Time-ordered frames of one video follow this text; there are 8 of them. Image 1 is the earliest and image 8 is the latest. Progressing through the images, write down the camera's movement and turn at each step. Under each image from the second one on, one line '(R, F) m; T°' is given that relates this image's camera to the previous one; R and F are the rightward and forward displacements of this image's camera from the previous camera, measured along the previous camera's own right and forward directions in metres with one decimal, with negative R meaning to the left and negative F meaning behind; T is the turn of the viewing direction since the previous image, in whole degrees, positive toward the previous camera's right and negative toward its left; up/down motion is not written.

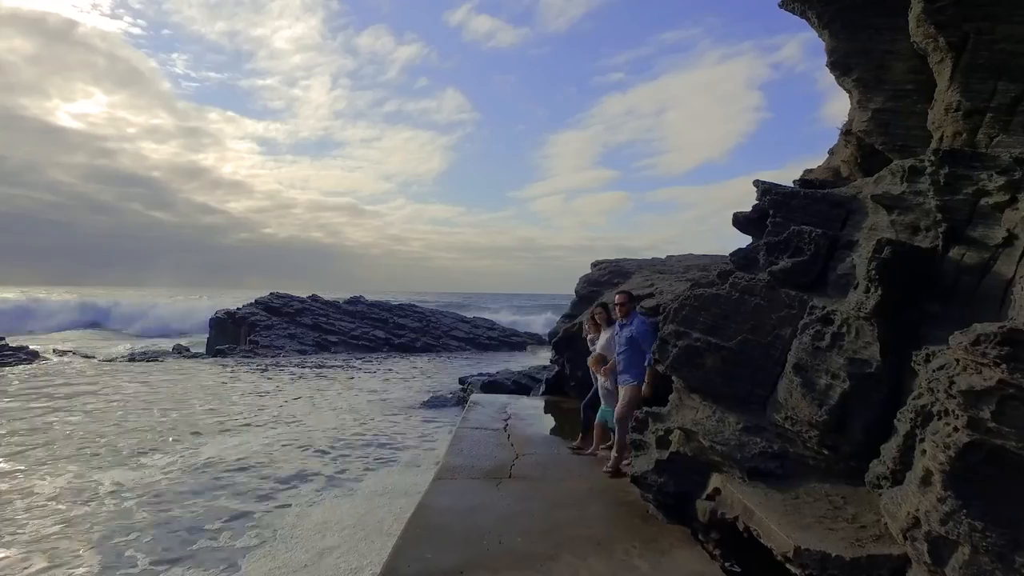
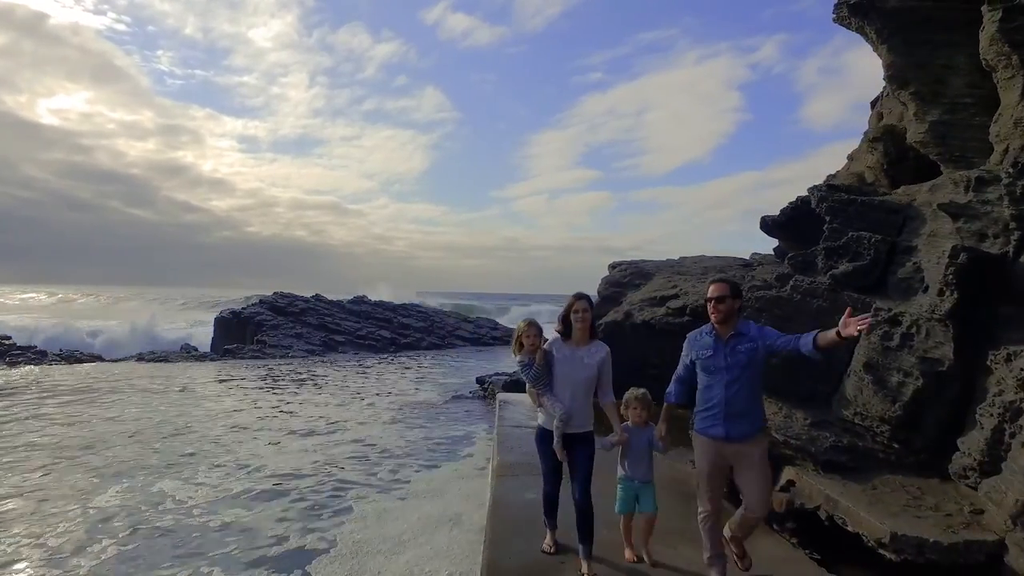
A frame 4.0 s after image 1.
(-0.6, -0.2) m; +1°
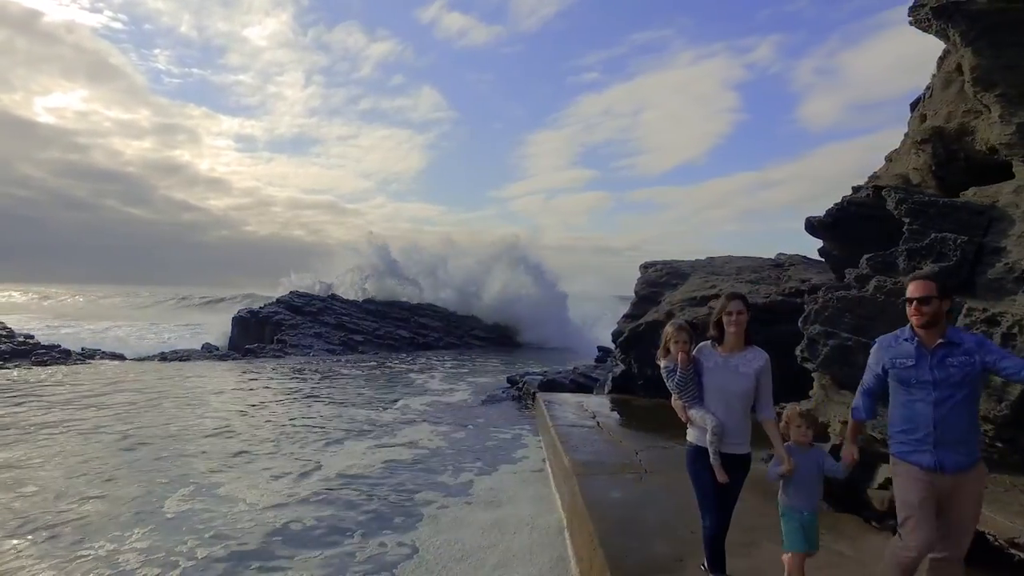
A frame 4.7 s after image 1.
(-0.7, 0.0) m; 0°
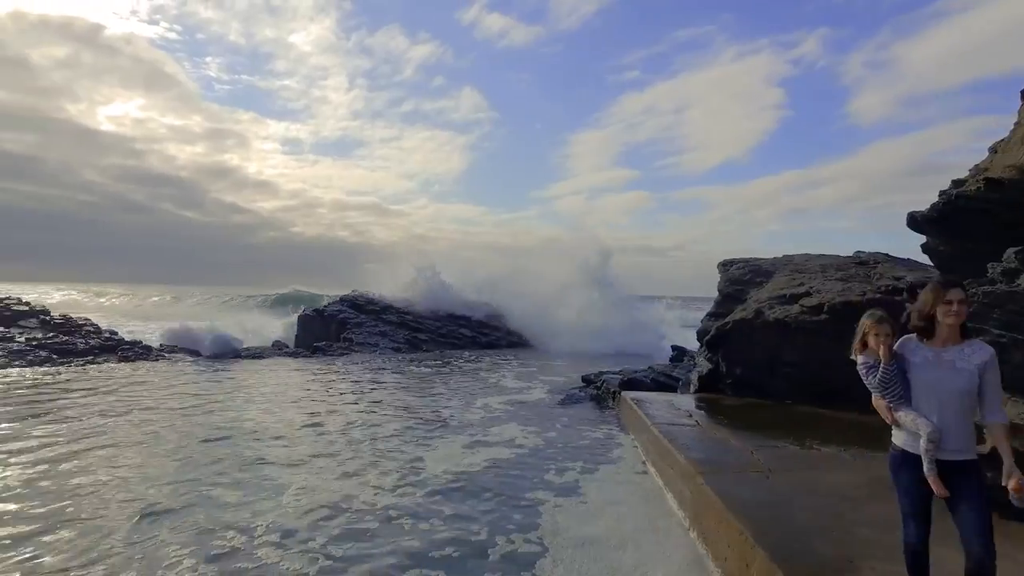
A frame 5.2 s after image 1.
(-0.7, 0.0) m; -4°
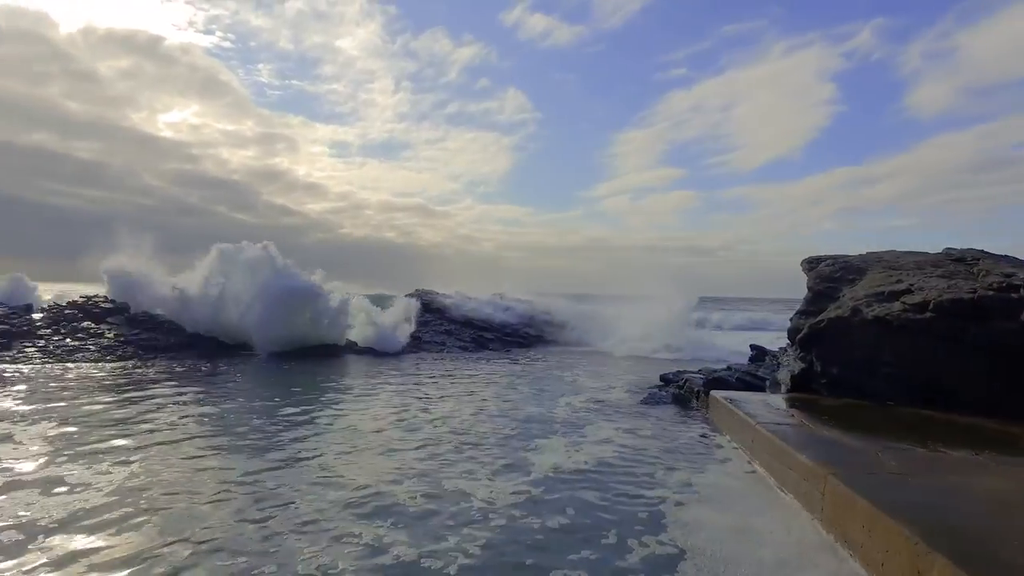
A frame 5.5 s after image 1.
(-0.6, 0.0) m; -4°
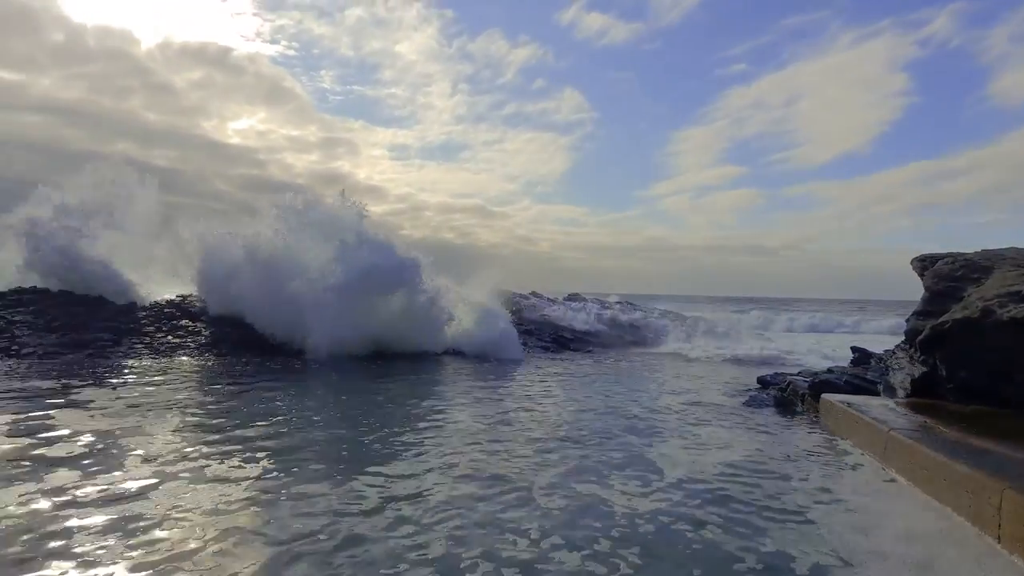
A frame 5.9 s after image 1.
(-0.7, +0.1) m; -5°
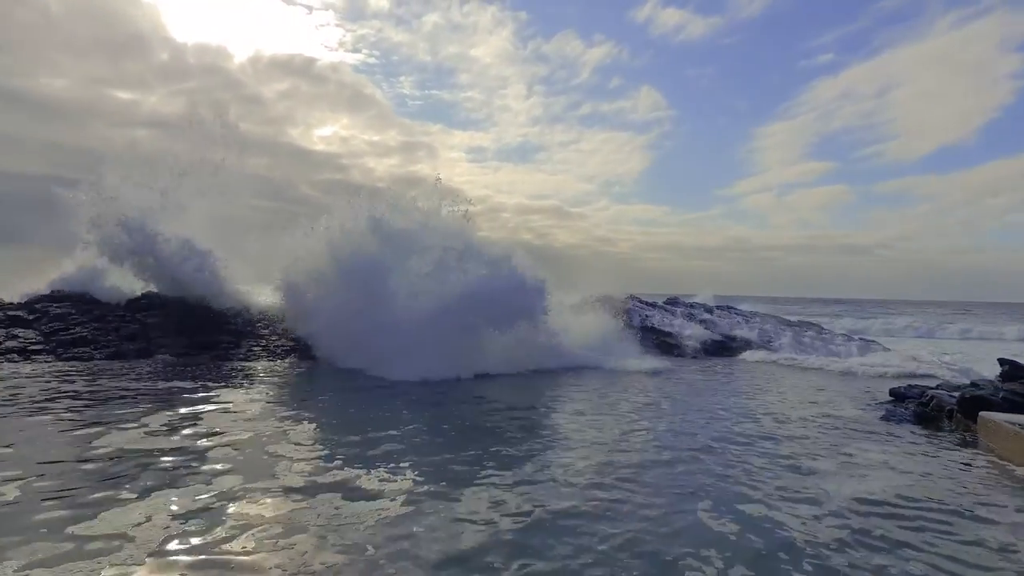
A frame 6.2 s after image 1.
(-0.7, +0.1) m; -7°
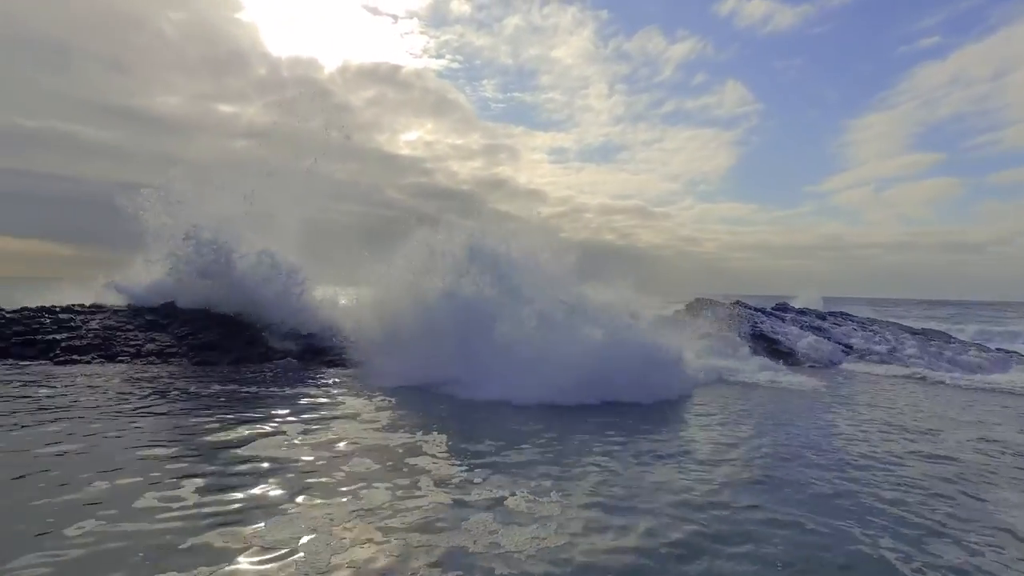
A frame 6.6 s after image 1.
(-0.7, +0.1) m; -7°
